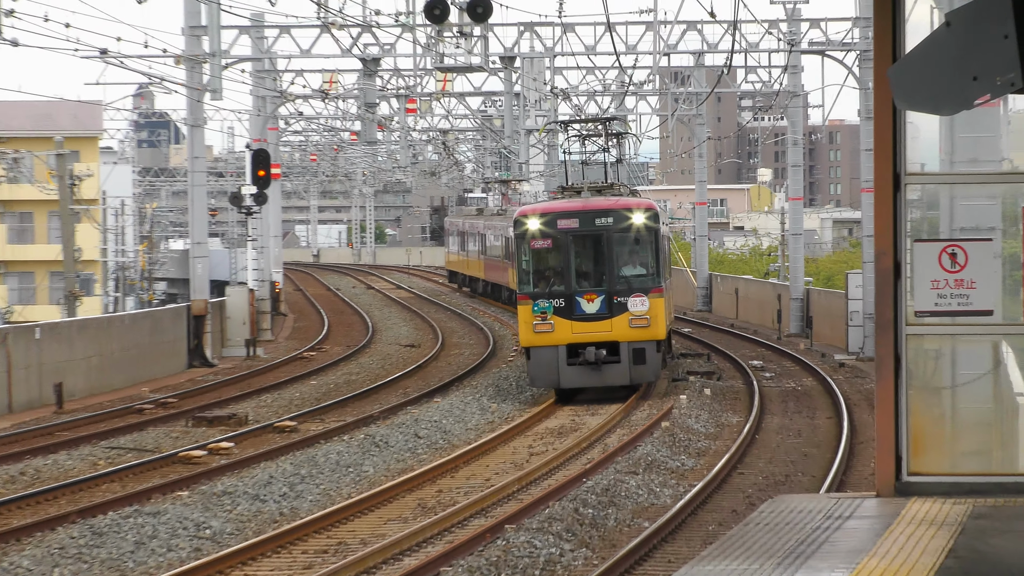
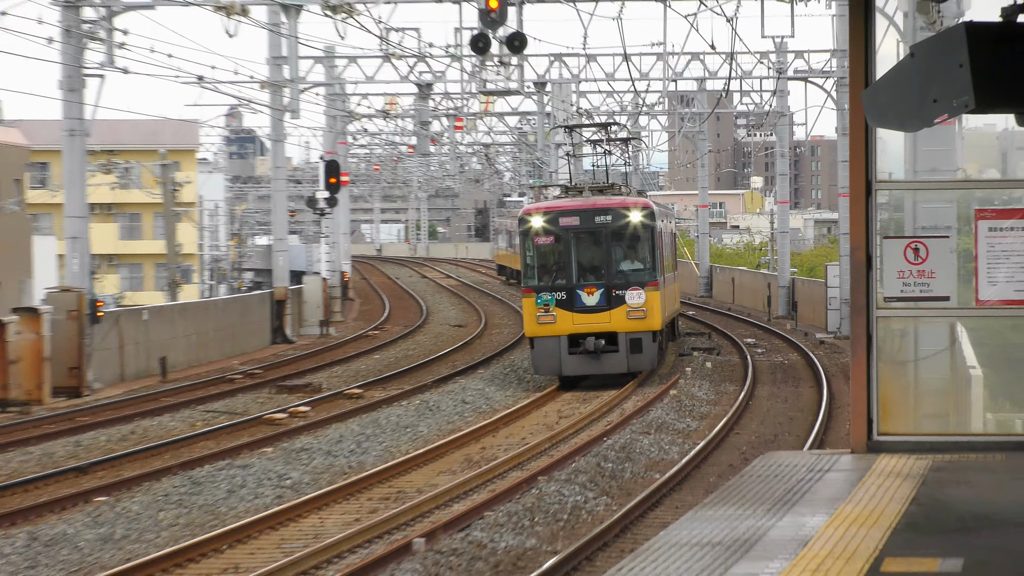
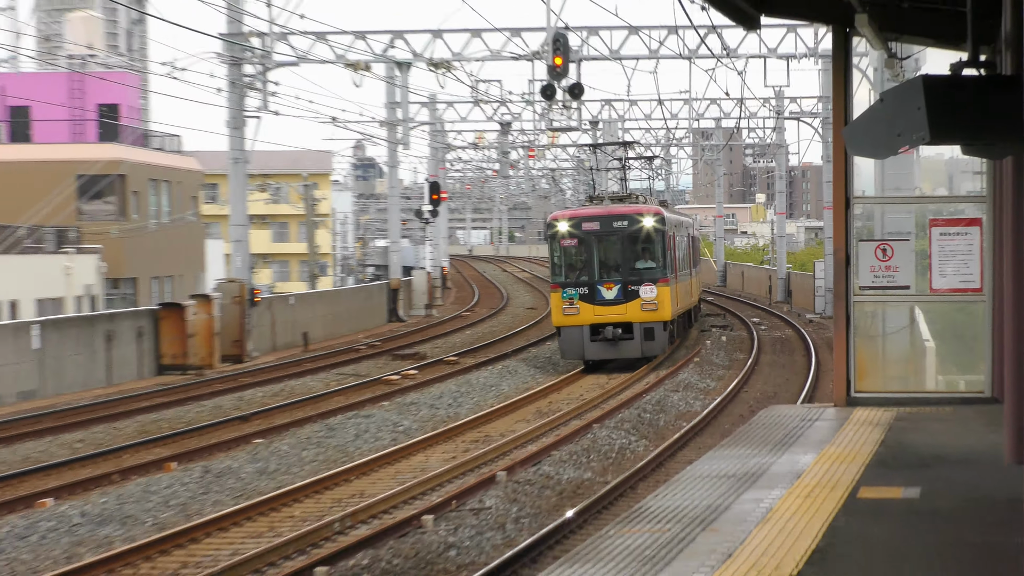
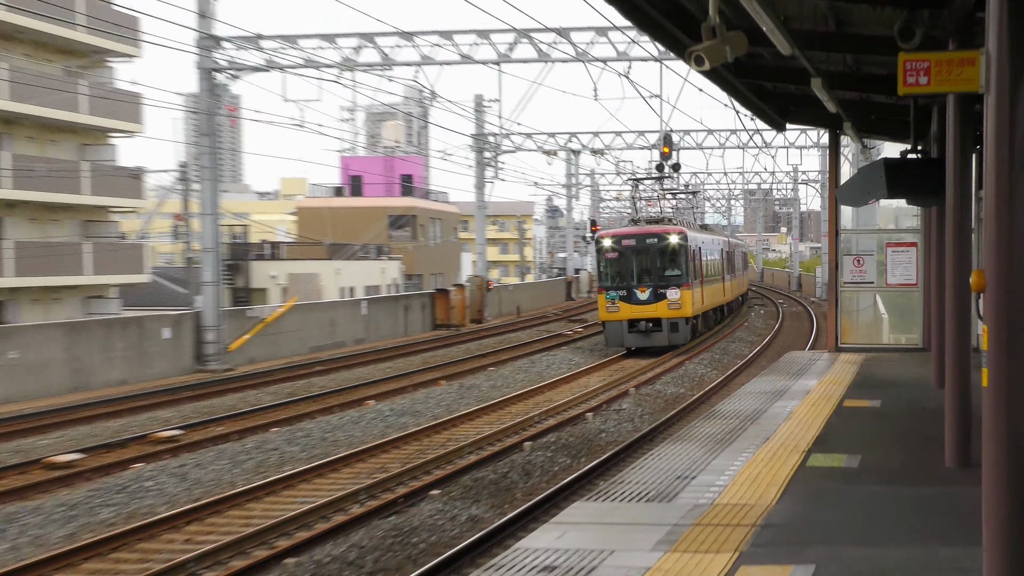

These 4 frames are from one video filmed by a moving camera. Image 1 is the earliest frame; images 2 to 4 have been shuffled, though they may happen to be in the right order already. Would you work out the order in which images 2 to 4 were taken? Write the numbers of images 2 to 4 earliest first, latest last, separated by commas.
2, 3, 4
